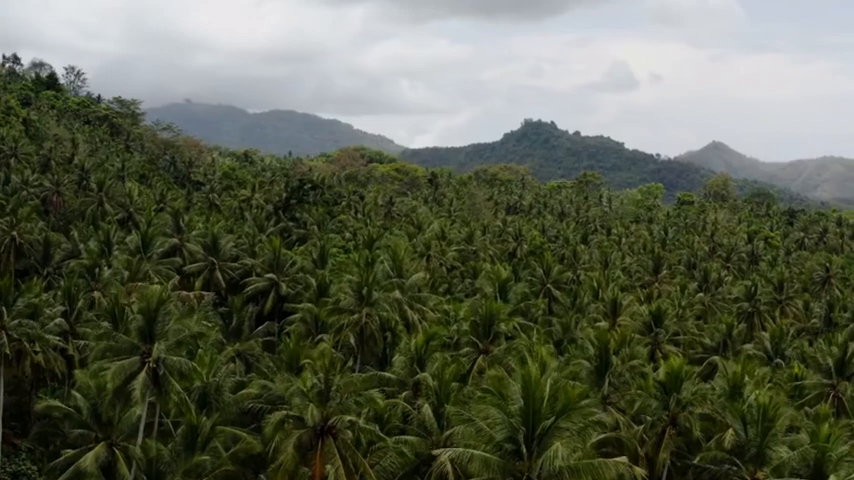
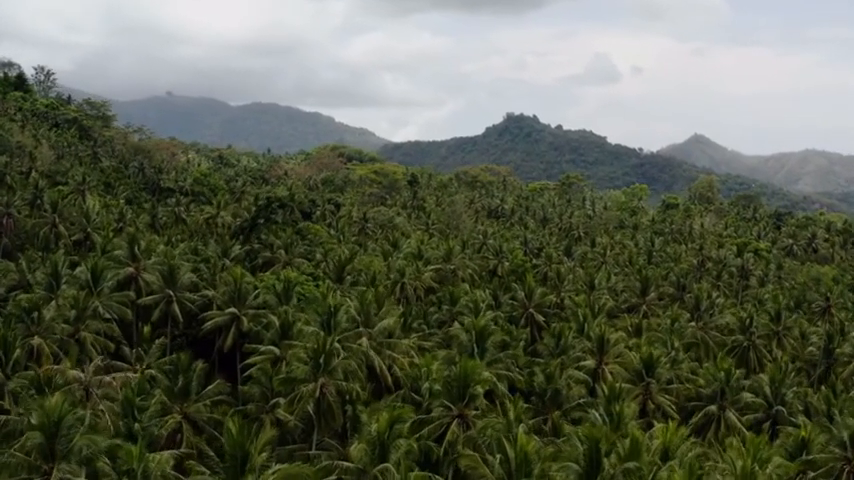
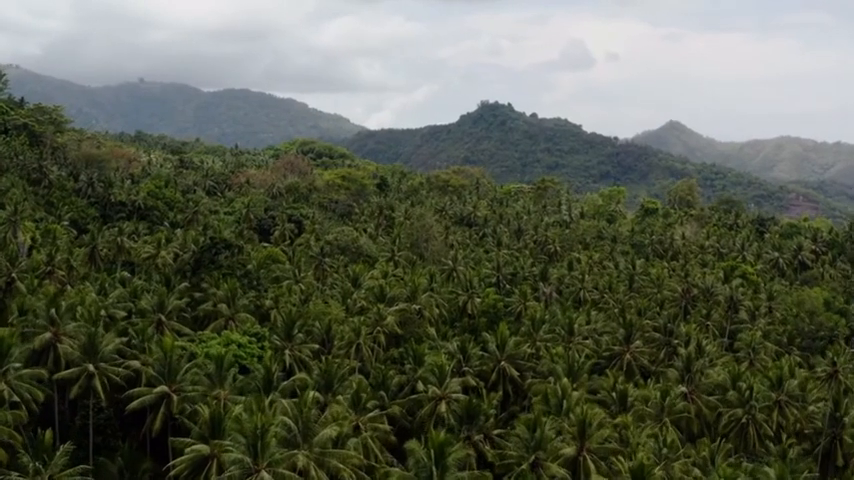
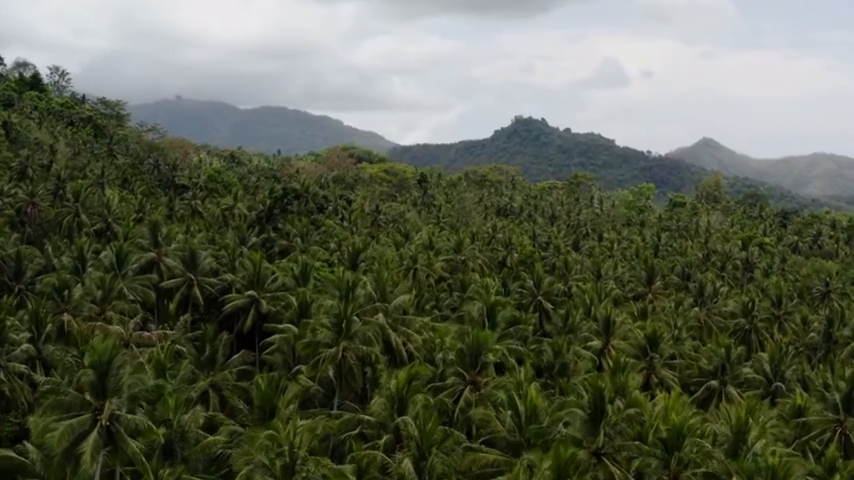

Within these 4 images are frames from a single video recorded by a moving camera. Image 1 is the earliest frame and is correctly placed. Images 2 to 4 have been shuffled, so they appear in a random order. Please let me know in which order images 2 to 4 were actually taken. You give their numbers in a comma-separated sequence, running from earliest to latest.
4, 2, 3
